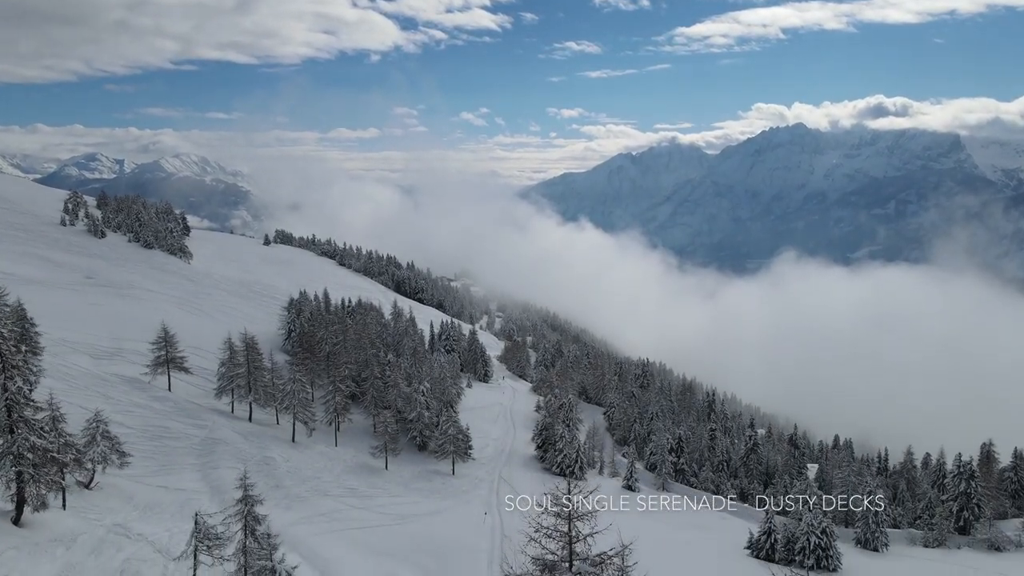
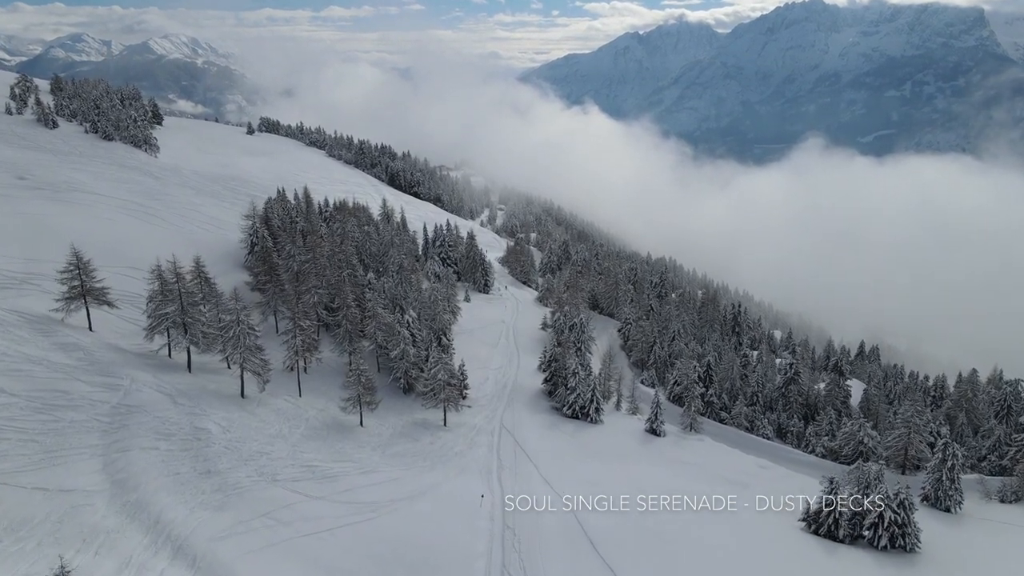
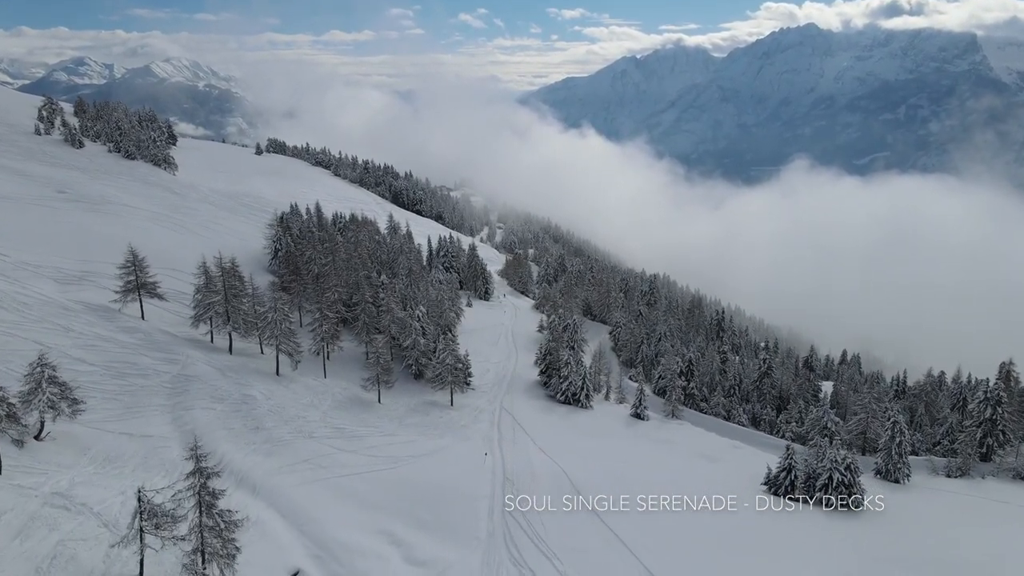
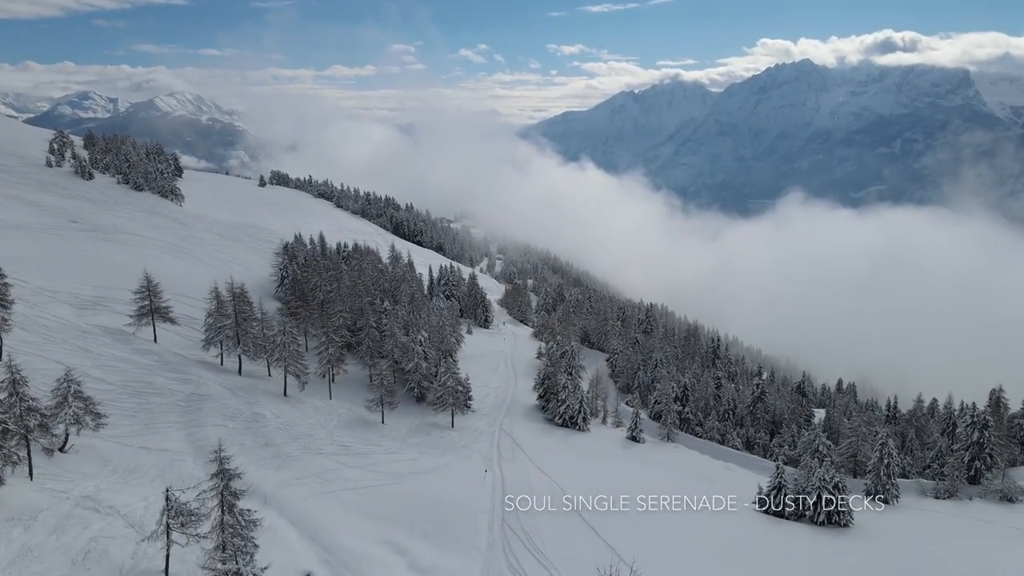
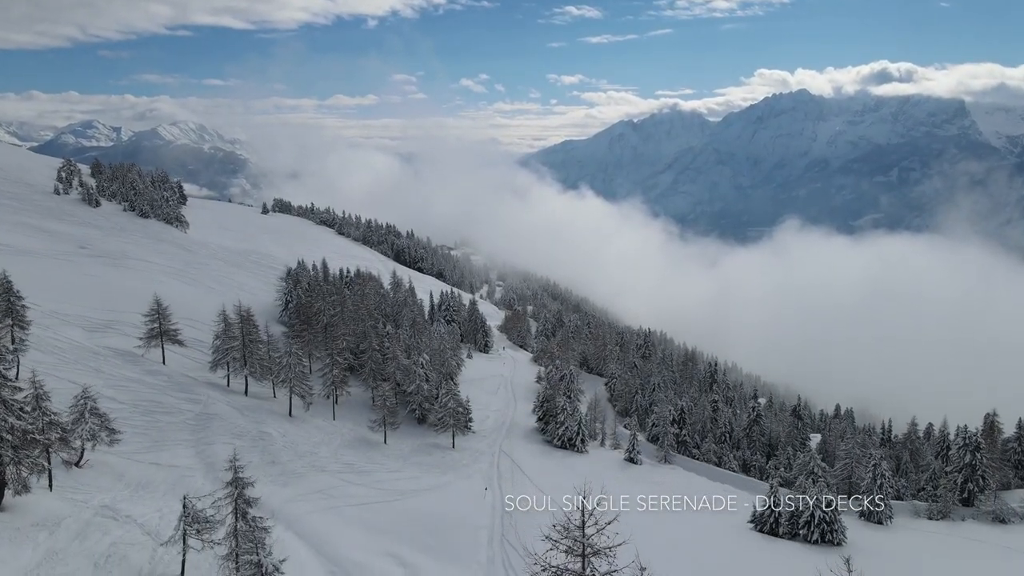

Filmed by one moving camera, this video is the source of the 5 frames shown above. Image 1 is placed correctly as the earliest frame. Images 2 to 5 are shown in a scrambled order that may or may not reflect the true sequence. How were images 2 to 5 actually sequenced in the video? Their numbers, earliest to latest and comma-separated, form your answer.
5, 4, 3, 2
